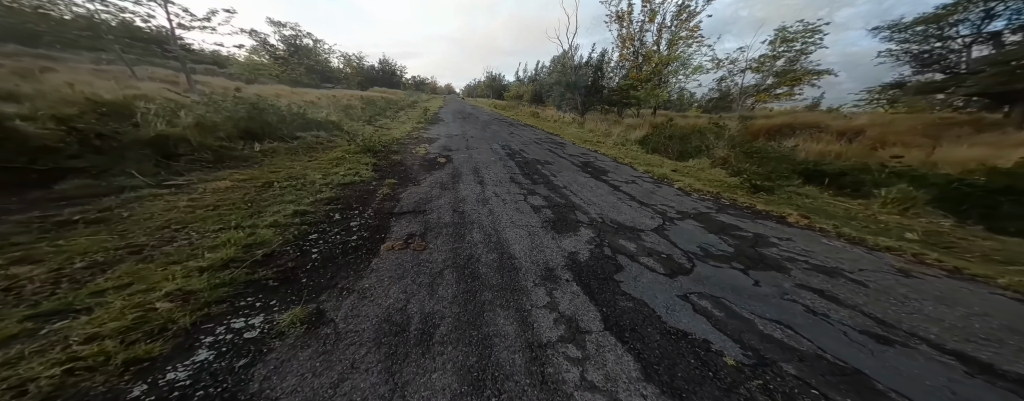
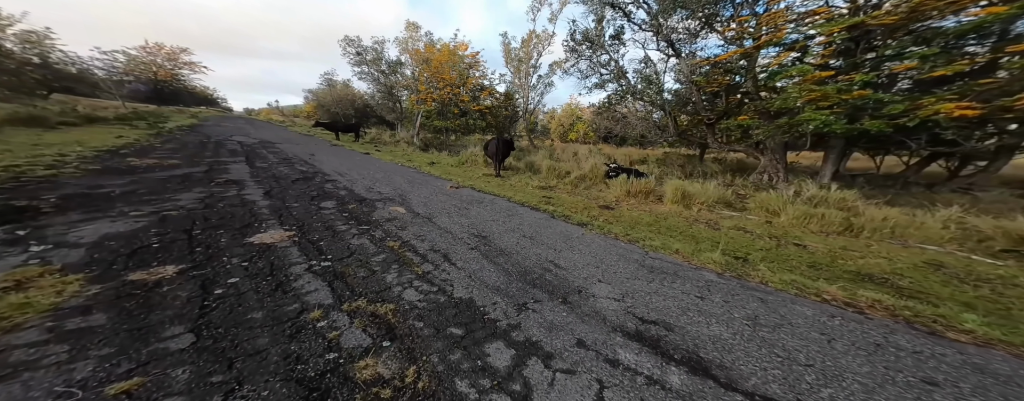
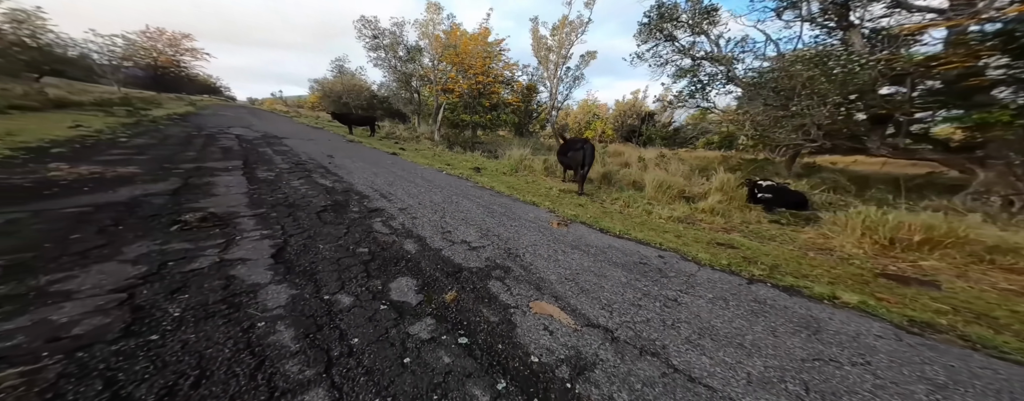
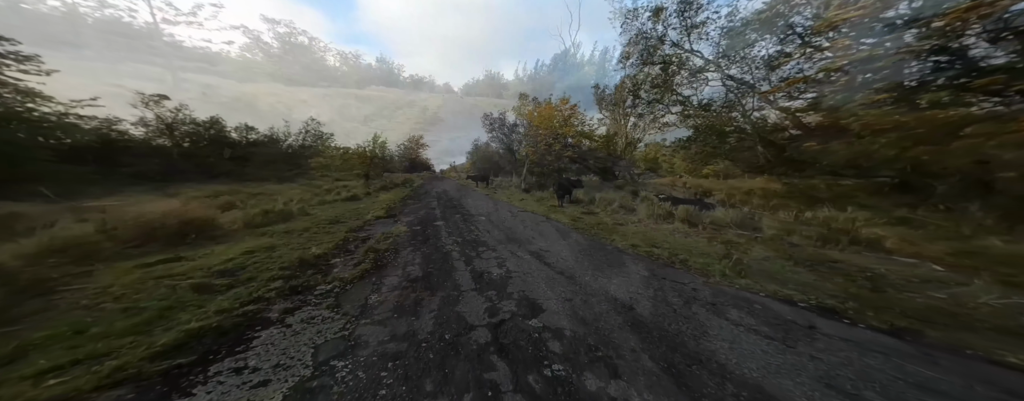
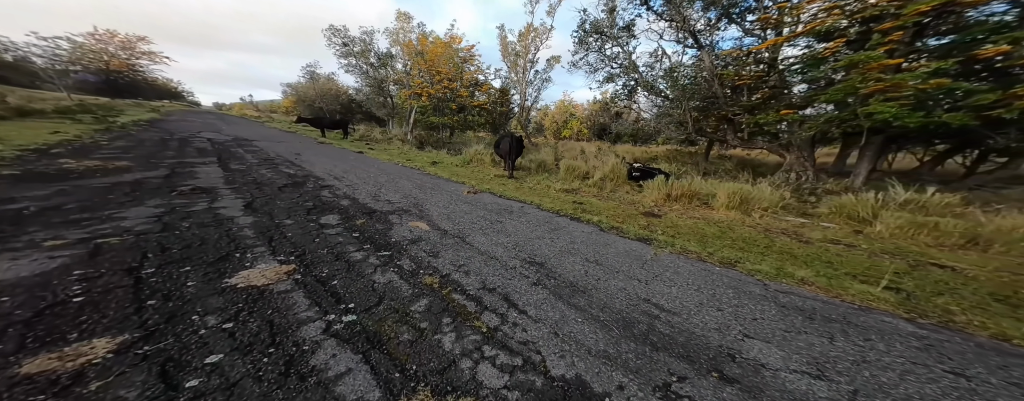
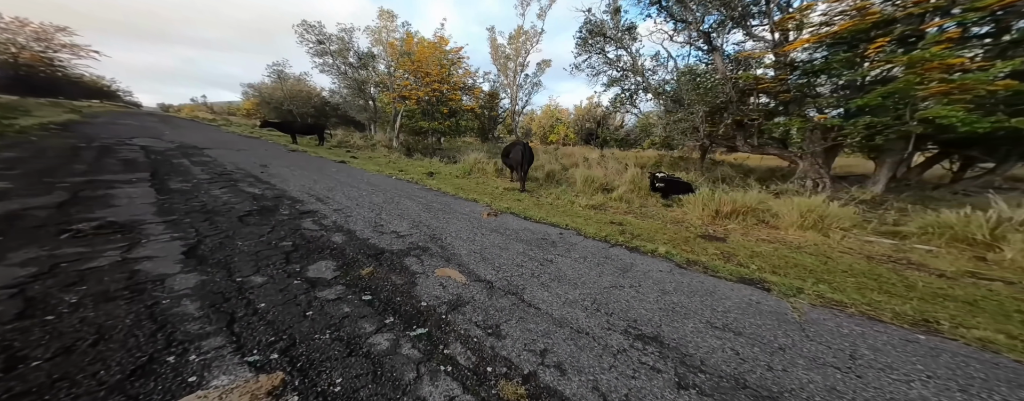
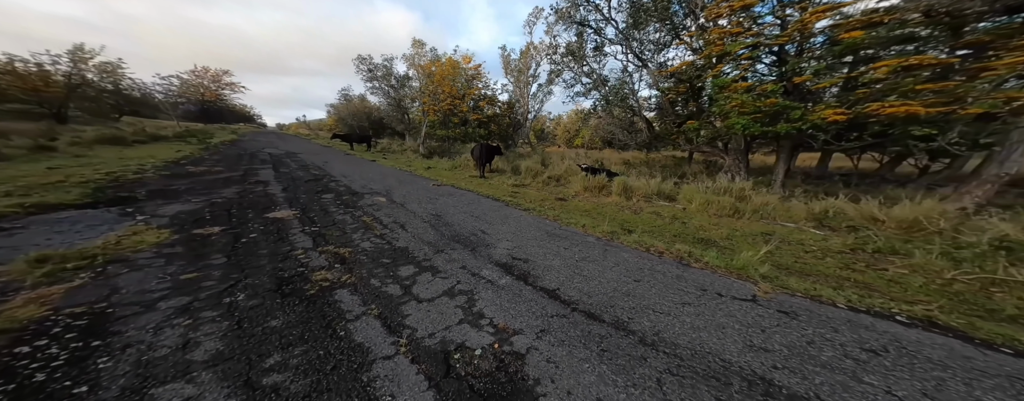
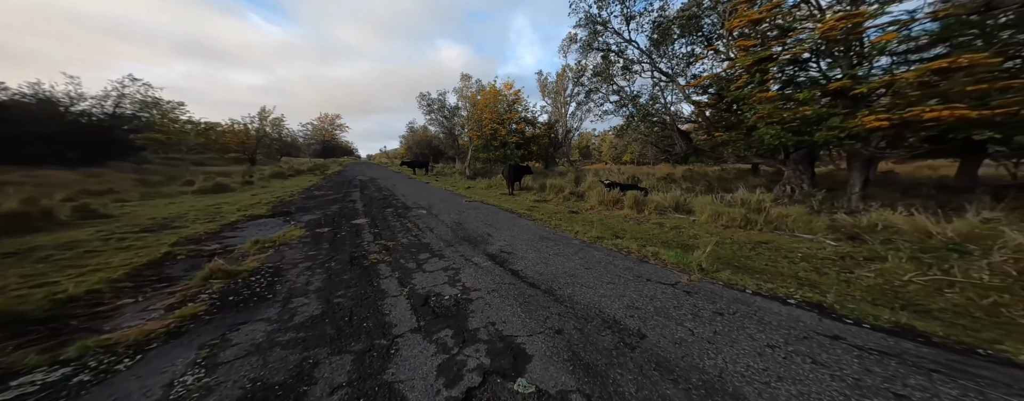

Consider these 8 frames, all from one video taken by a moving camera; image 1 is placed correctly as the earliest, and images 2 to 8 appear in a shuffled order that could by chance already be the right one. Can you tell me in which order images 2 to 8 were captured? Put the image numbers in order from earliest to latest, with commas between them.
4, 8, 7, 2, 5, 6, 3
